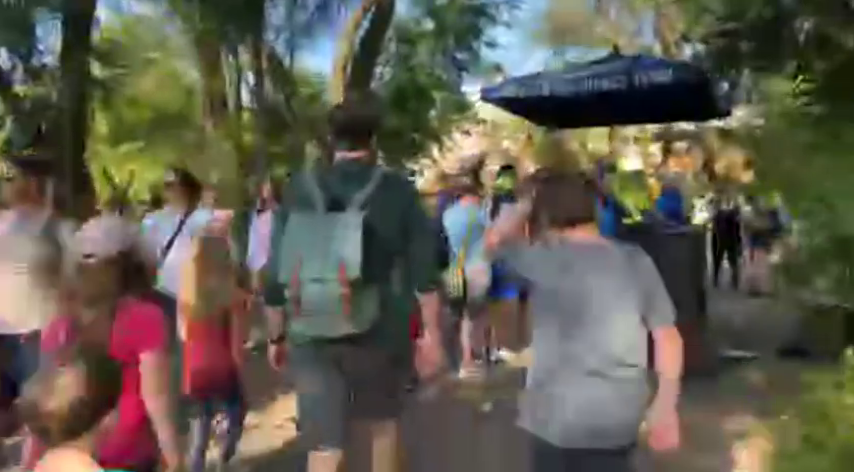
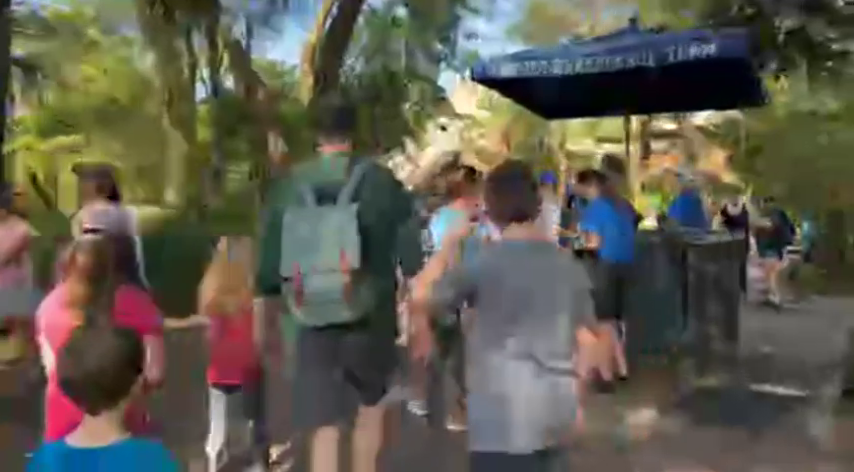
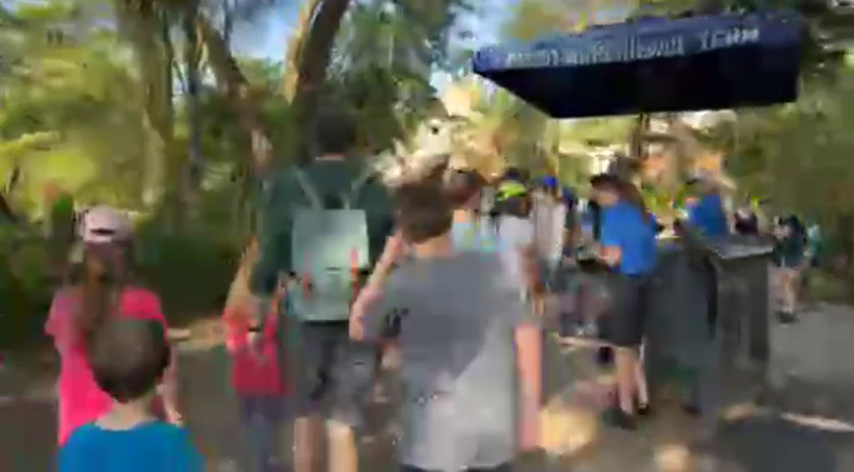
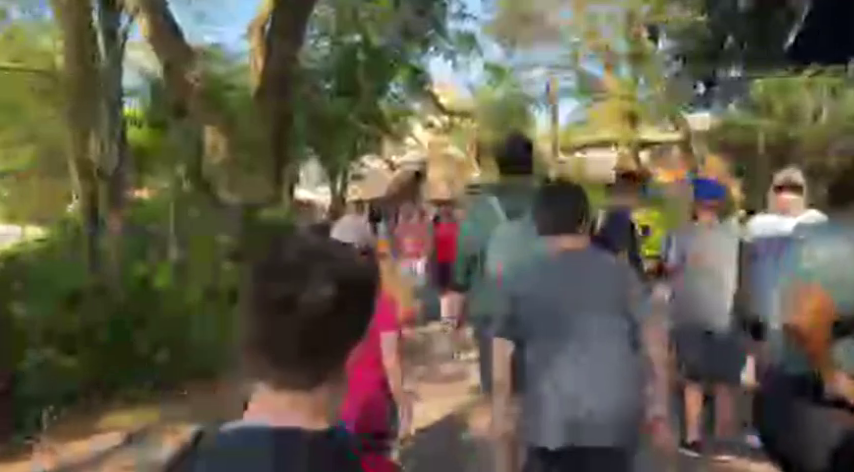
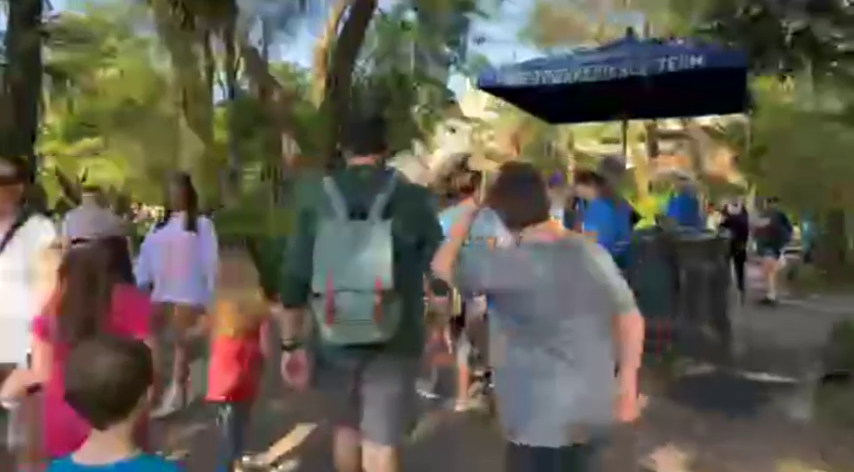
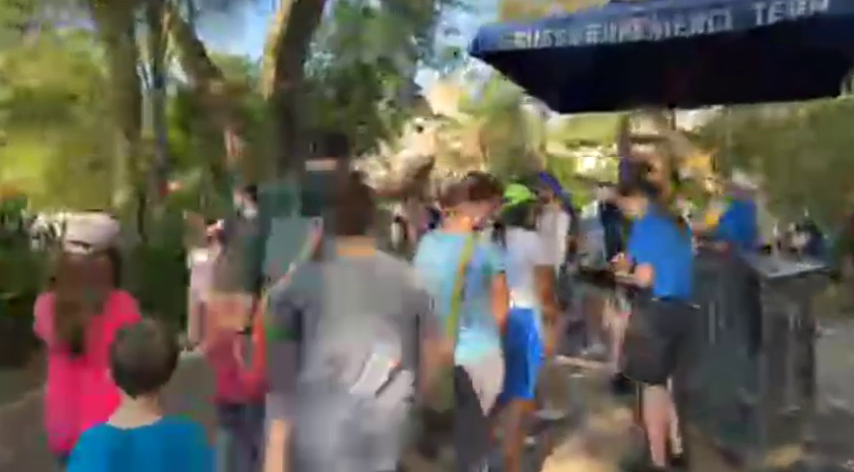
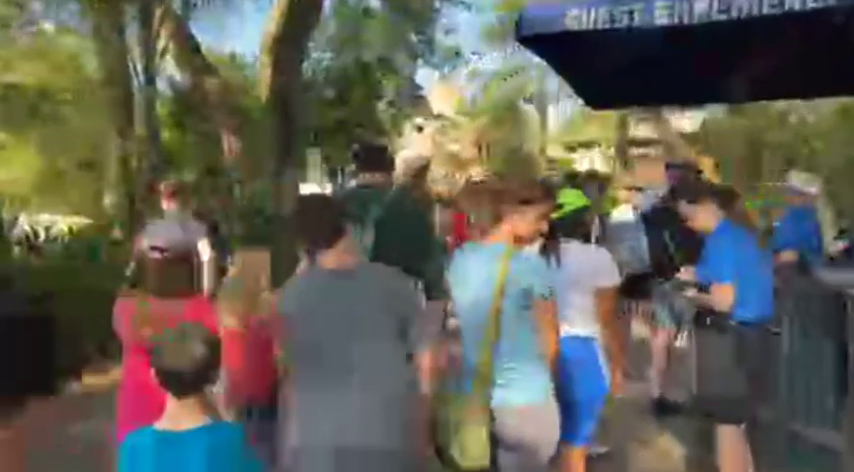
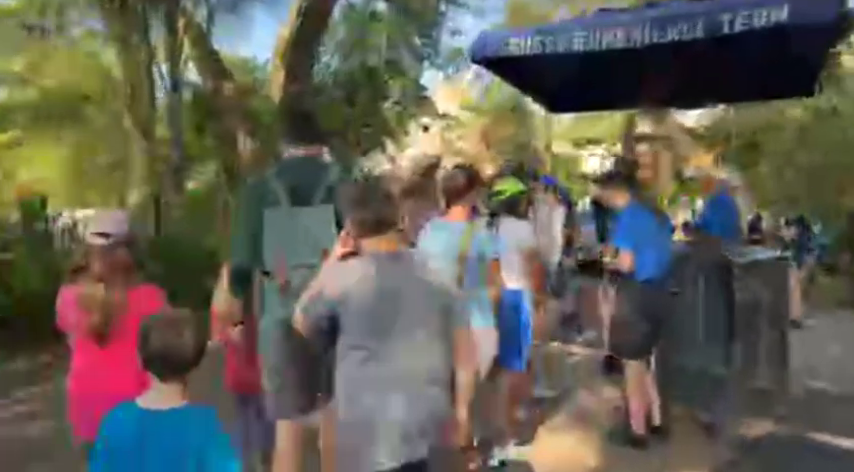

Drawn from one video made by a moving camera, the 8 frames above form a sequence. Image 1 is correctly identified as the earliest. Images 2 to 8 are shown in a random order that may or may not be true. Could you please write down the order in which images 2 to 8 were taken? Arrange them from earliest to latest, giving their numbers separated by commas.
5, 2, 3, 8, 6, 7, 4
